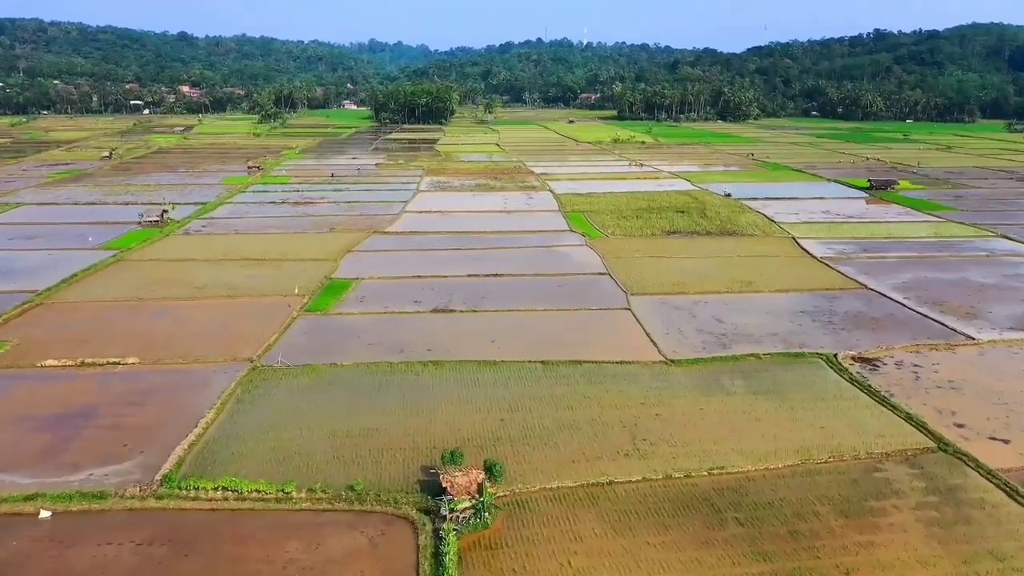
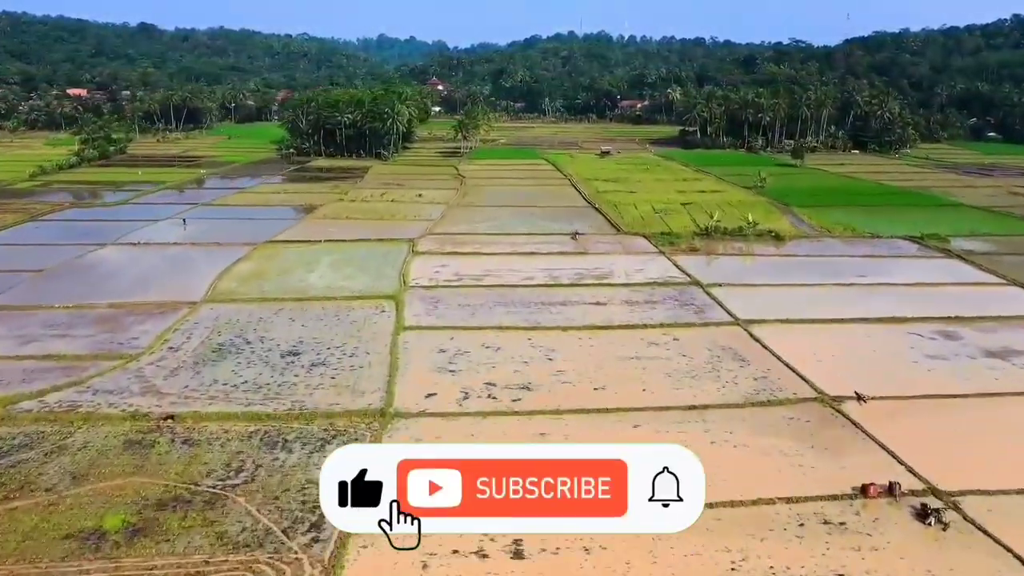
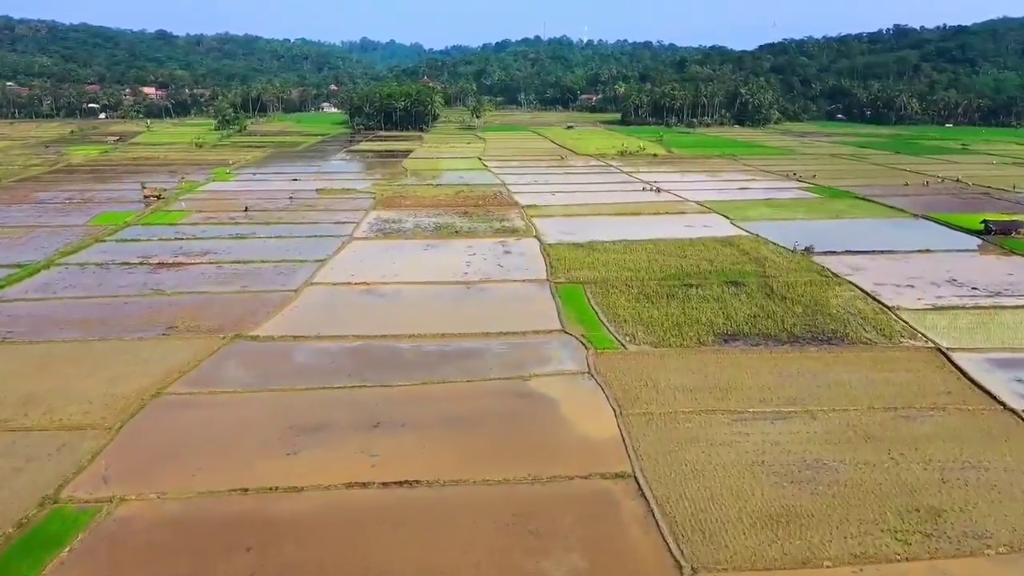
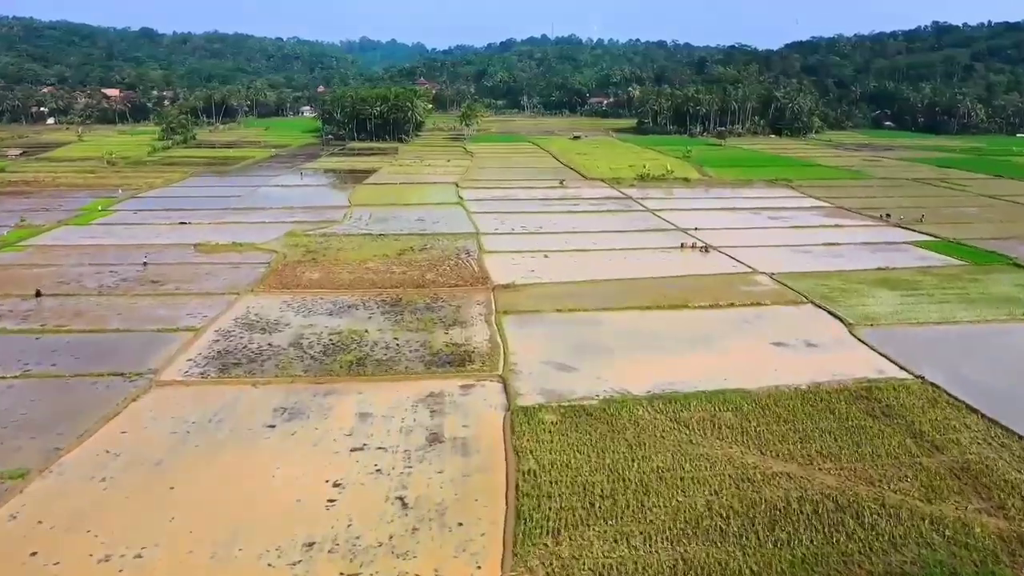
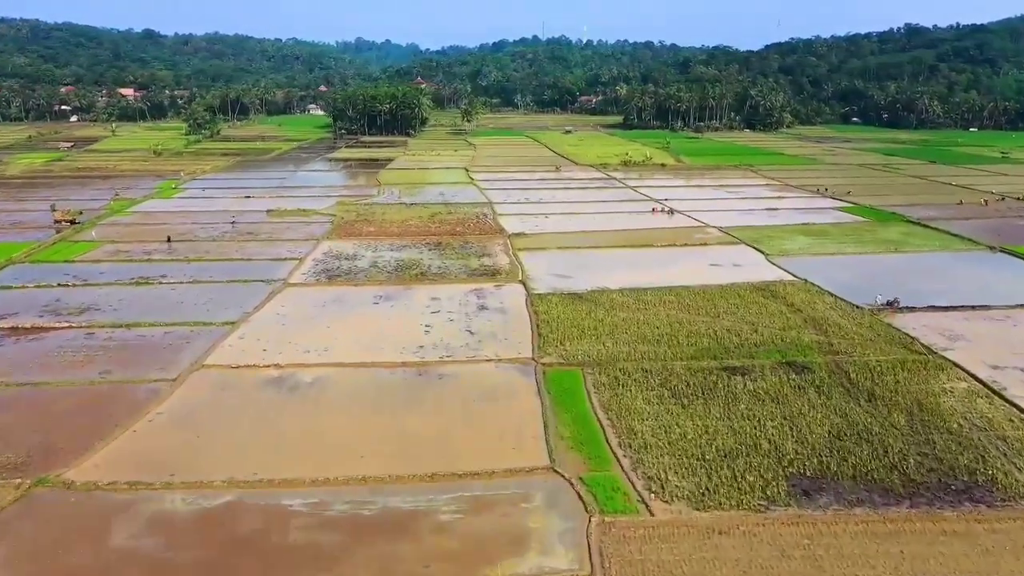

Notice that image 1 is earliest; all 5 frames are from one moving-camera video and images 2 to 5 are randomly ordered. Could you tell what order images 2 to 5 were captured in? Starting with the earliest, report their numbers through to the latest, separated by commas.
3, 5, 4, 2
